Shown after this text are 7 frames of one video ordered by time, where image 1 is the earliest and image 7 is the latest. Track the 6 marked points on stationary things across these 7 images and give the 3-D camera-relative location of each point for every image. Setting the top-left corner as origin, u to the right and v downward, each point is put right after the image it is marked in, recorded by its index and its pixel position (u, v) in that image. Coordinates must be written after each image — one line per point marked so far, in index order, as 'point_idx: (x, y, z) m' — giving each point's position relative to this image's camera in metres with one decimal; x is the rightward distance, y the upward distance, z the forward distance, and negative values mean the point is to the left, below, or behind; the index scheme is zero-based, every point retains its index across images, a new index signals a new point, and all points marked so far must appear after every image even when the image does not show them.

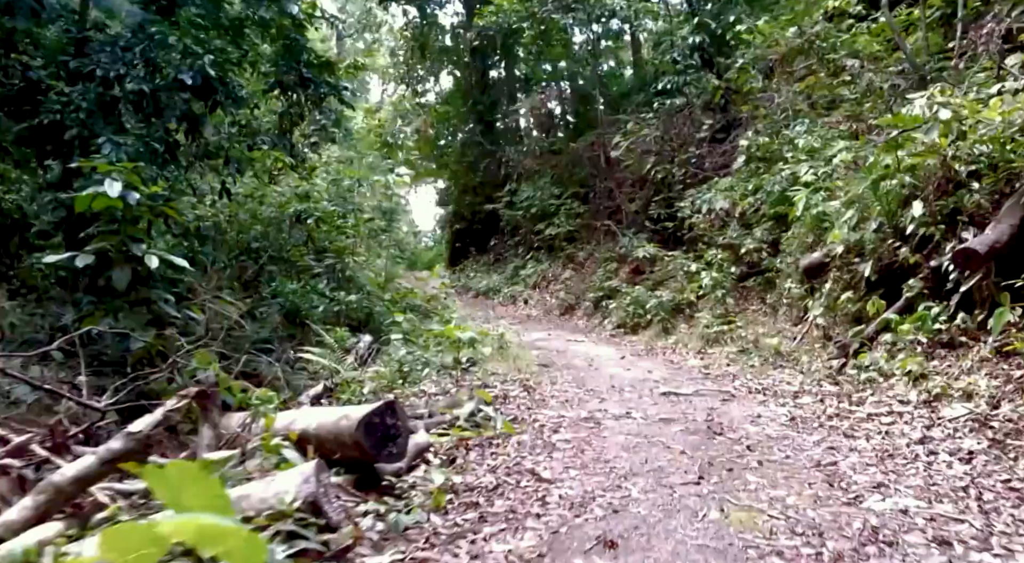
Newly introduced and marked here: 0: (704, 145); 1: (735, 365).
0: (+2.9, +2.1, +10.3) m
1: (+2.1, -0.8, +6.5) m
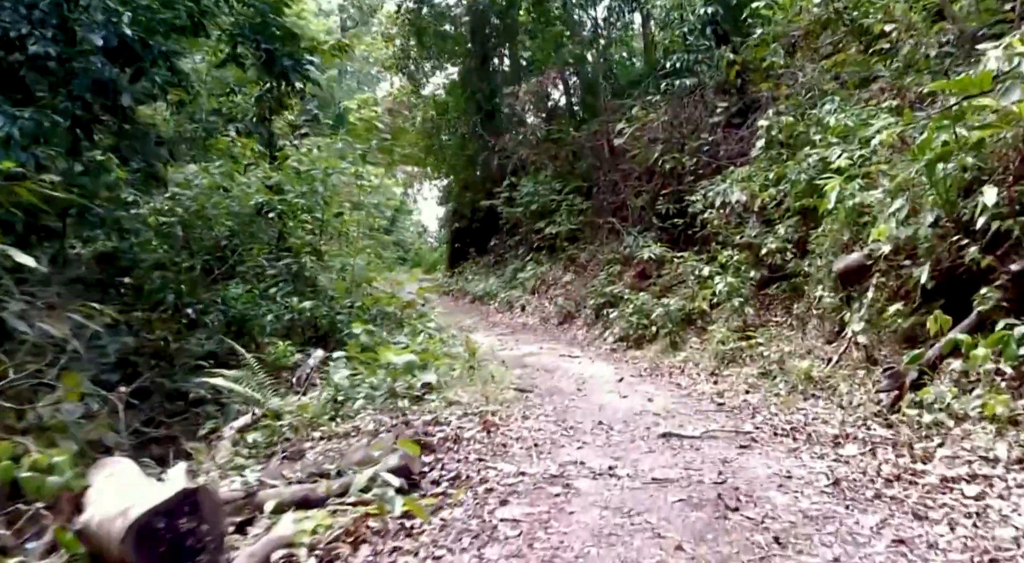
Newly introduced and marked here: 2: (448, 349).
0: (+2.8, +2.0, +9.2) m
1: (+1.9, -0.9, +5.3) m
2: (-0.6, -0.7, +6.7) m
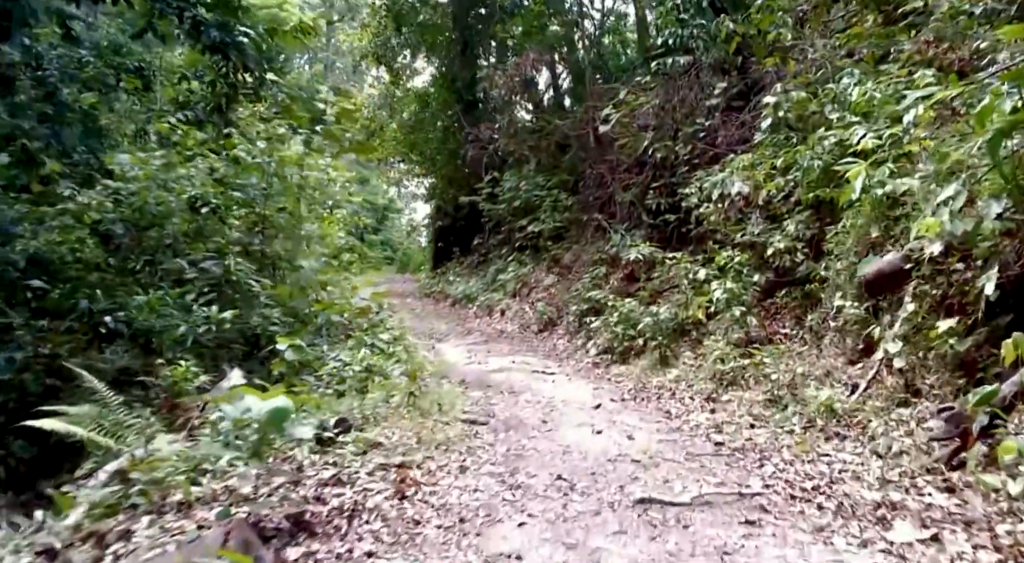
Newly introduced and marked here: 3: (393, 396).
0: (+2.4, +2.0, +8.1) m
1: (+1.6, -0.9, +4.2) m
2: (-1.0, -0.7, +5.6) m
3: (-0.8, -0.8, +4.8) m
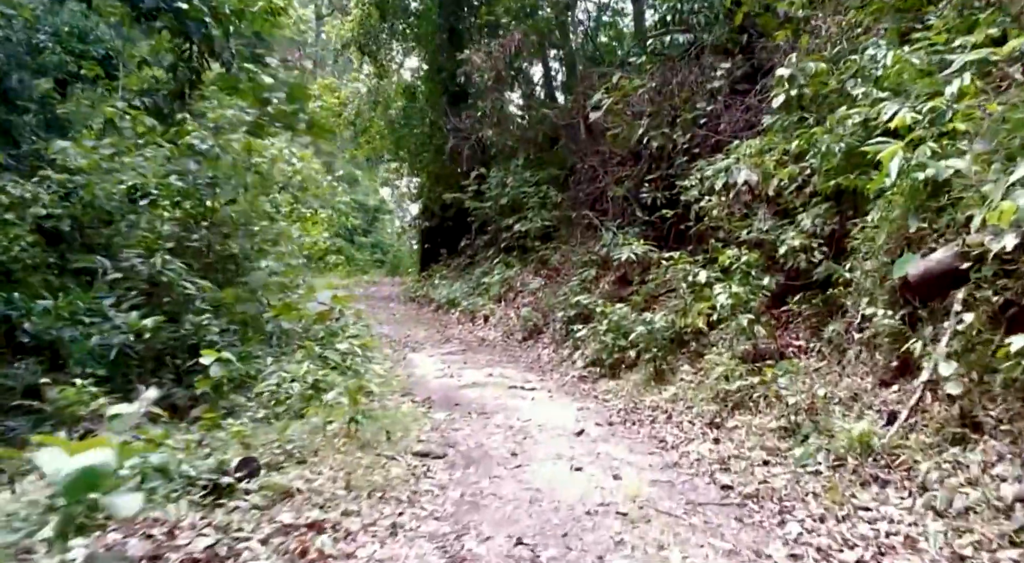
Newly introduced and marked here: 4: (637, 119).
0: (+2.2, +1.9, +7.3) m
1: (+1.3, -0.9, +3.4) m
2: (-1.2, -0.7, +4.8) m
3: (-1.0, -0.8, +3.9) m
4: (+1.5, +1.9, +8.1) m
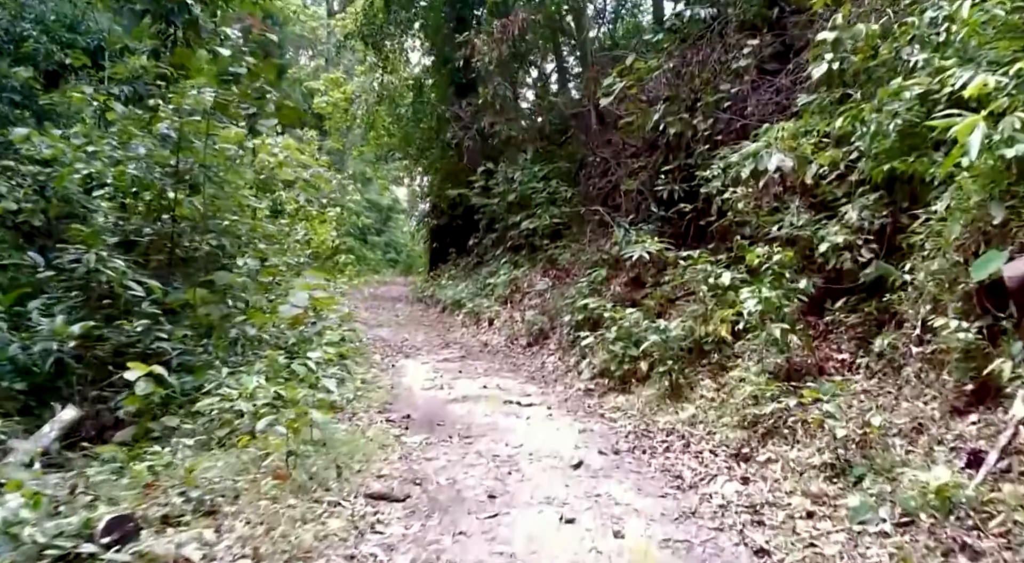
0: (+2.2, +1.9, +6.5) m
1: (+1.2, -1.0, +2.6) m
2: (-1.3, -0.7, +4.1) m
3: (-1.1, -0.8, +3.2) m
4: (+1.5, +1.9, +7.3) m
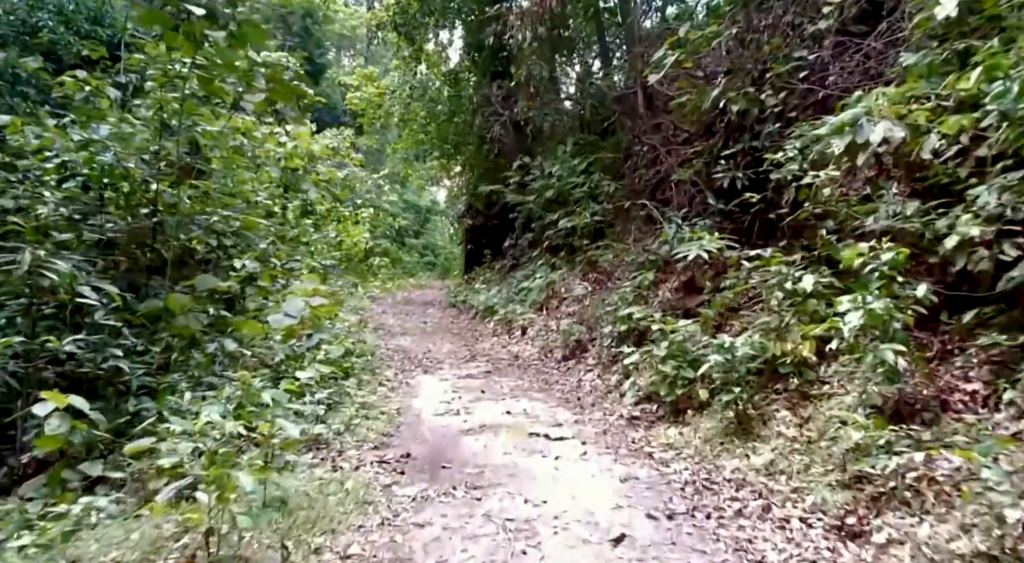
0: (+2.5, +1.9, +5.4) m
1: (+1.2, -1.0, +1.6) m
2: (-1.2, -0.8, +3.2) m
3: (-1.1, -0.8, +2.4) m
4: (+1.8, +1.8, +6.3) m
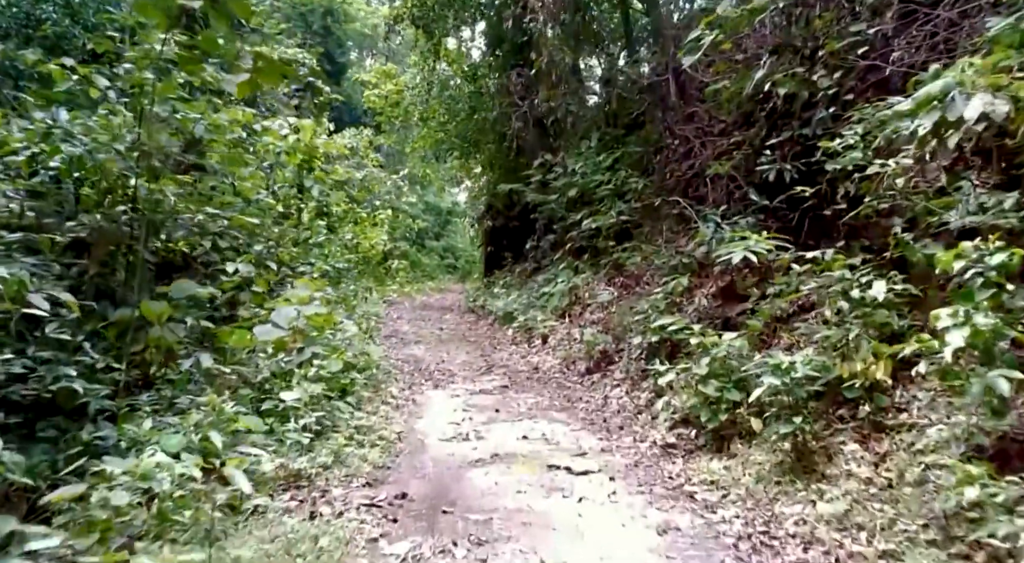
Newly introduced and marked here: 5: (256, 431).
0: (+2.6, +1.8, +4.7) m
1: (+1.2, -1.0, +1.0) m
2: (-1.1, -0.8, +2.7) m
3: (-1.1, -0.9, +1.8) m
4: (+2.0, +1.8, +5.6) m
5: (-1.3, -0.7, +3.4) m
